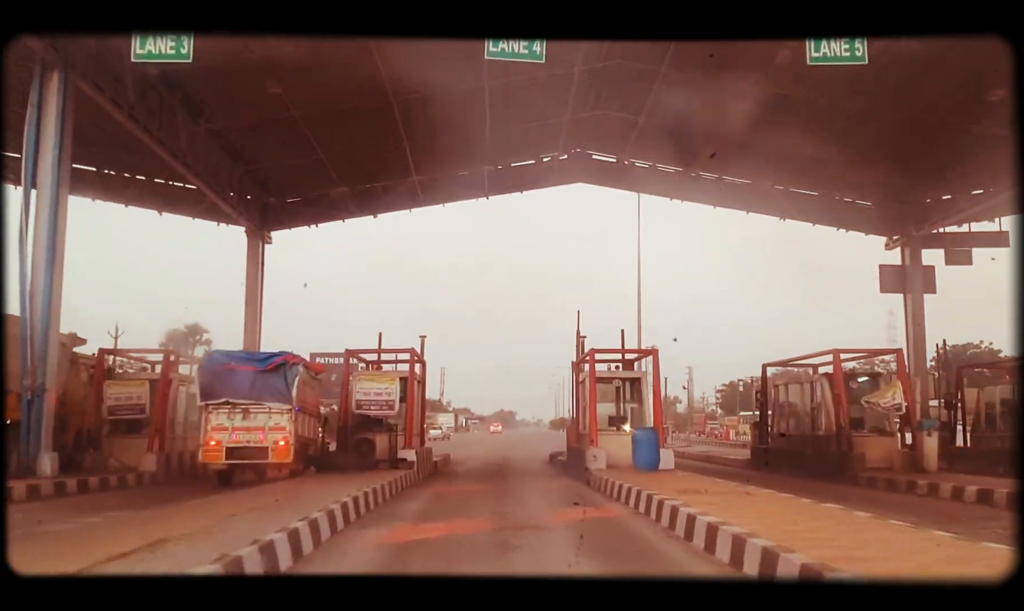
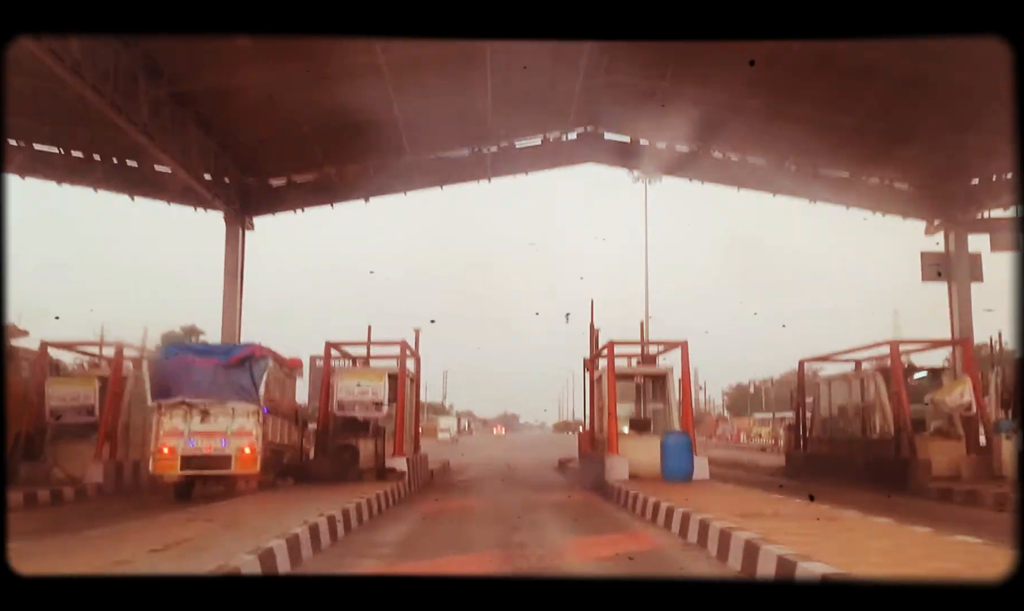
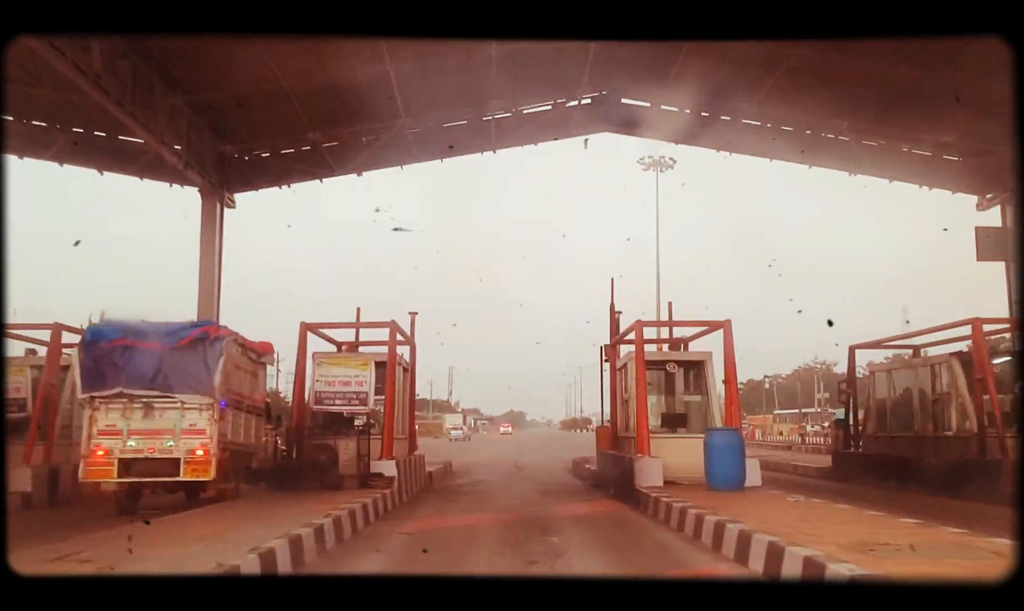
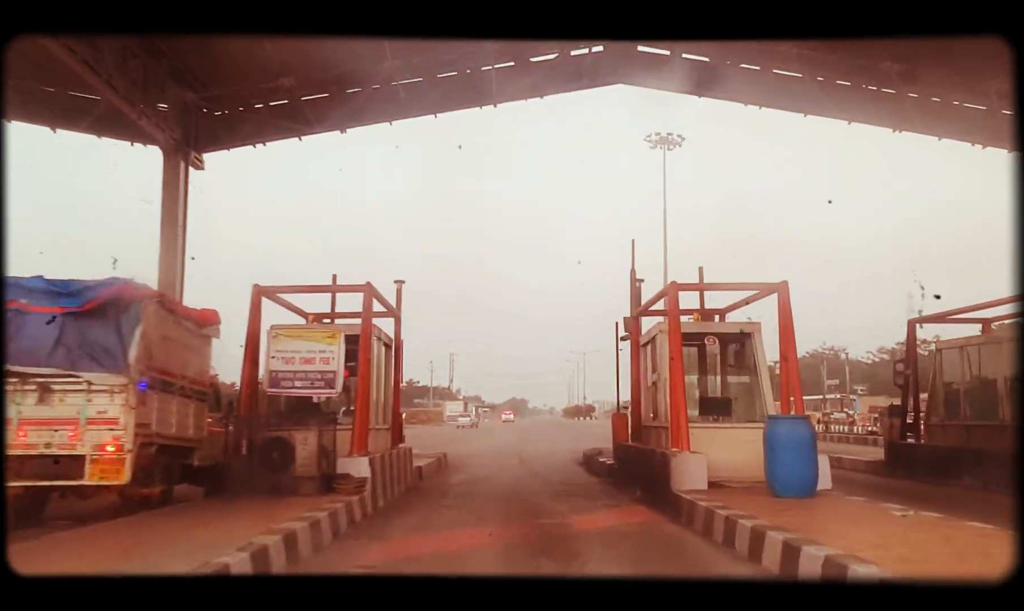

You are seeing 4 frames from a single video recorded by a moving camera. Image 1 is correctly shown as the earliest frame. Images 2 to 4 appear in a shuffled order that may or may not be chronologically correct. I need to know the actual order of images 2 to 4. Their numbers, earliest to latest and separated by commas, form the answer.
2, 3, 4
